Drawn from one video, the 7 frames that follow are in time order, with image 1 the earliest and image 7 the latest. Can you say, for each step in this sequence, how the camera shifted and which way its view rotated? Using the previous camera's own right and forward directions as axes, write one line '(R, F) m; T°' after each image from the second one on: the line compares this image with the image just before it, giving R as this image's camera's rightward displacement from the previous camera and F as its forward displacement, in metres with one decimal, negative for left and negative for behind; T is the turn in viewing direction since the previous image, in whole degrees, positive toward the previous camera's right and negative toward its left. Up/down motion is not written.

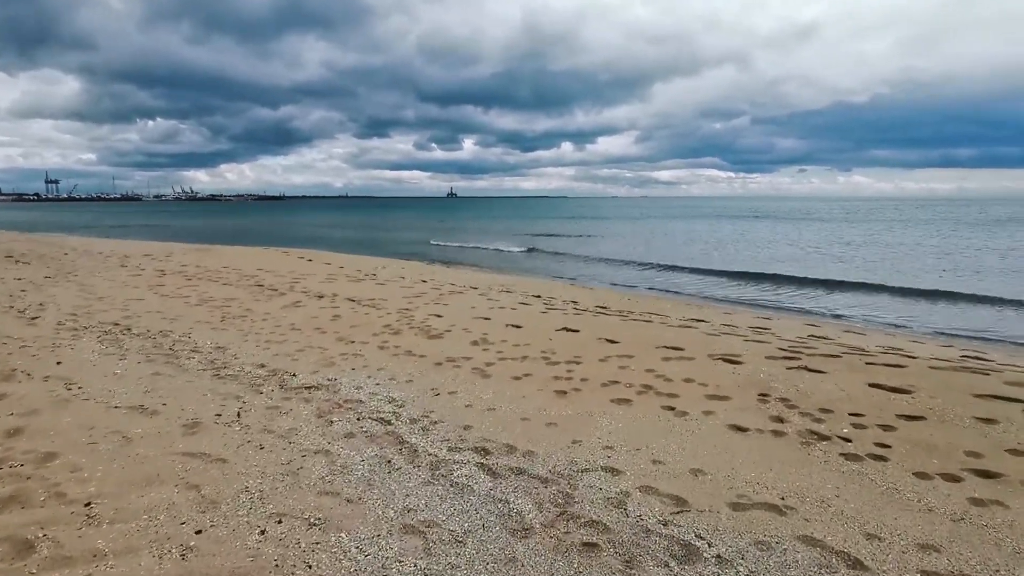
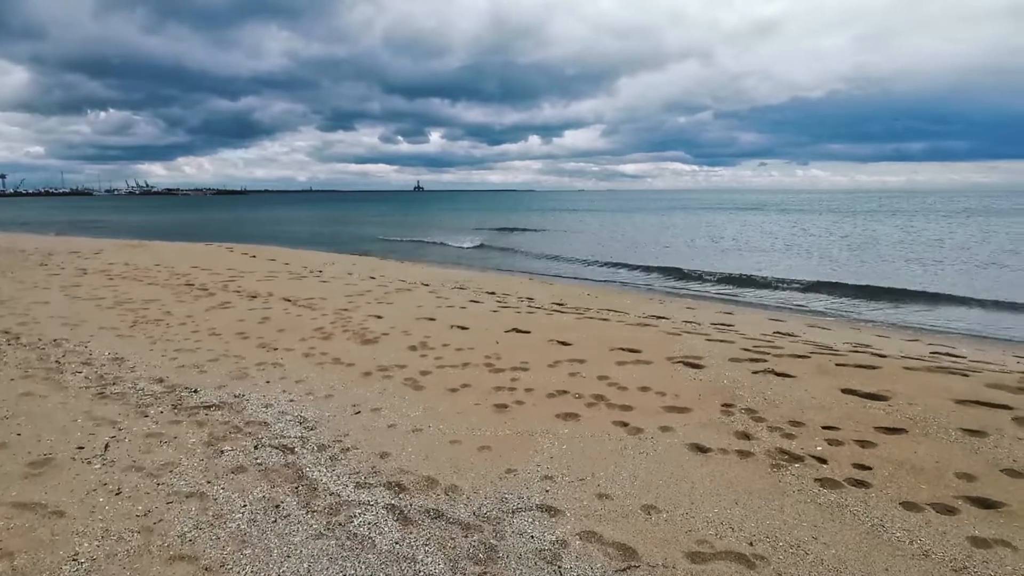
(+0.3, +0.7) m; +3°
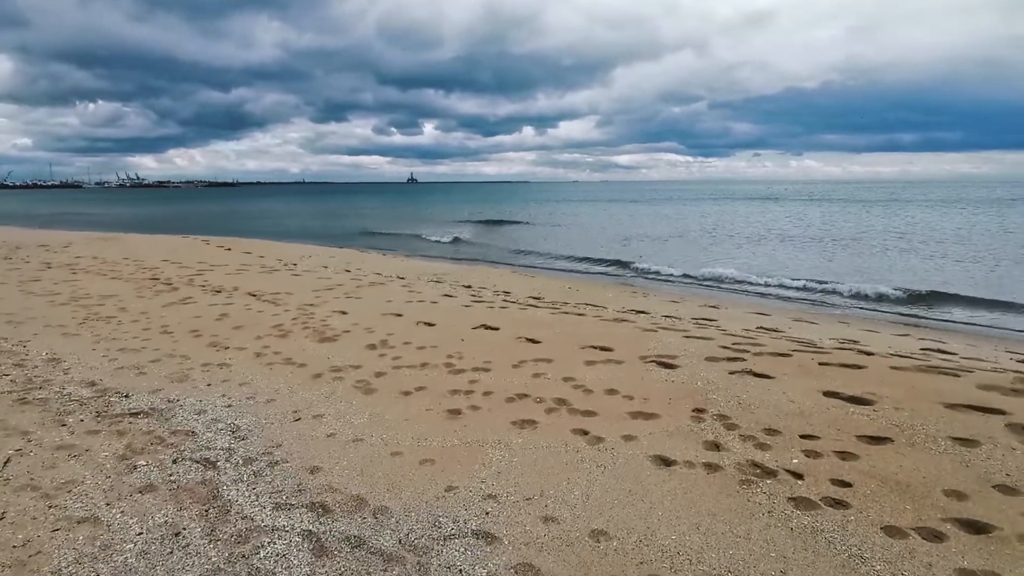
(+0.3, +0.4) m; +1°
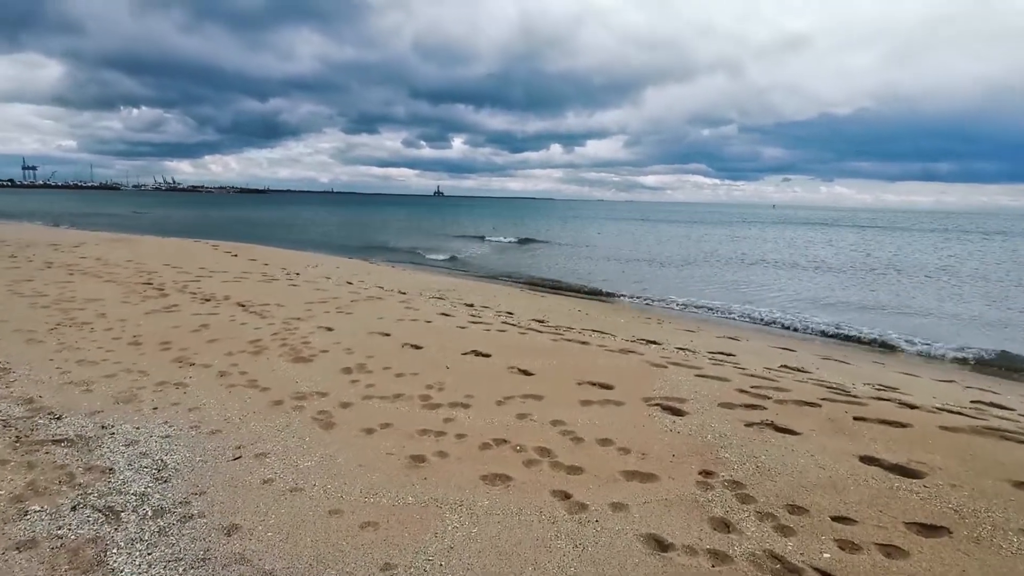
(+0.3, +0.6) m; -2°
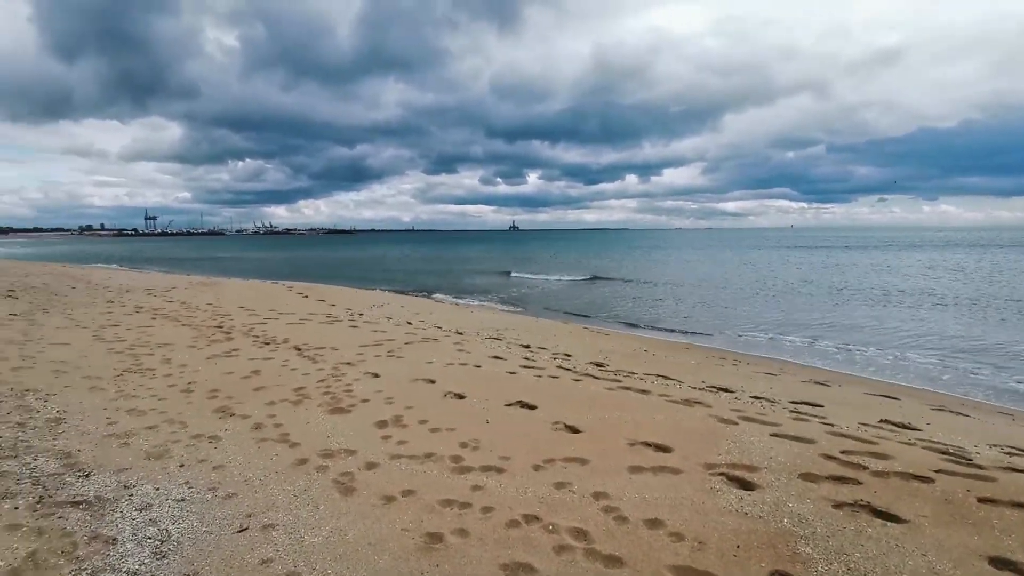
(+0.3, +0.5) m; -8°
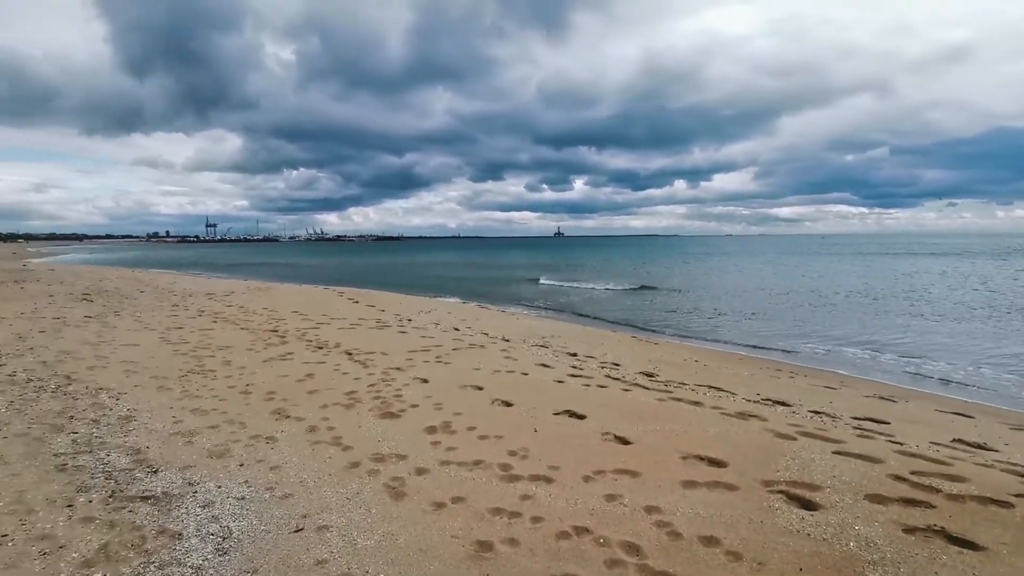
(0.0, 0.0) m; -5°
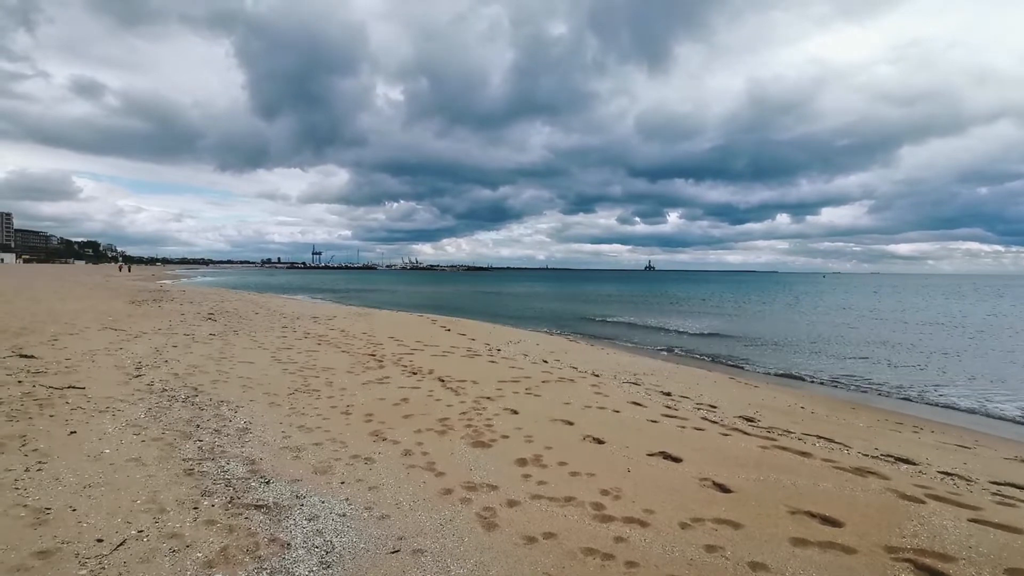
(-0.1, 0.0) m; -9°
